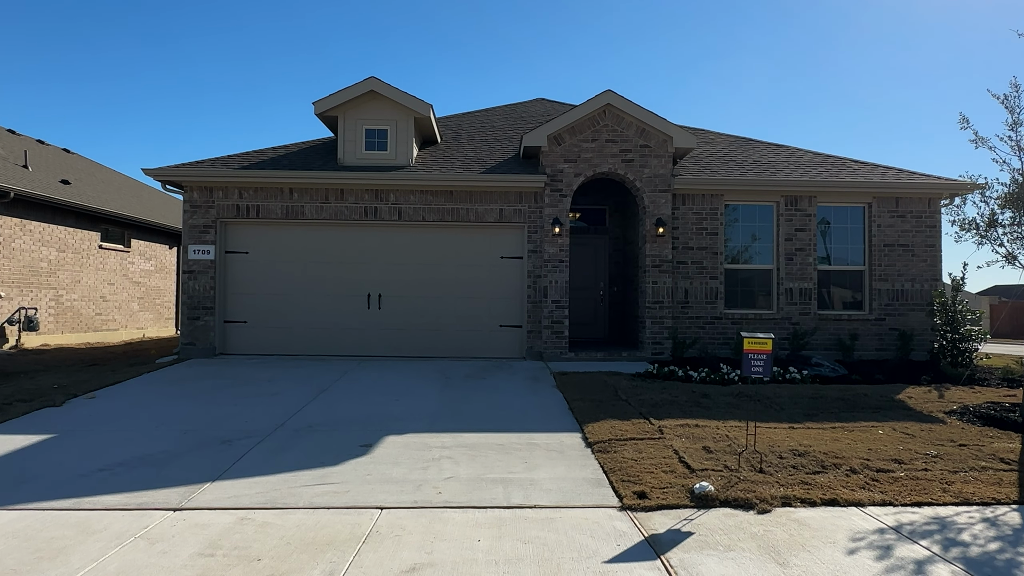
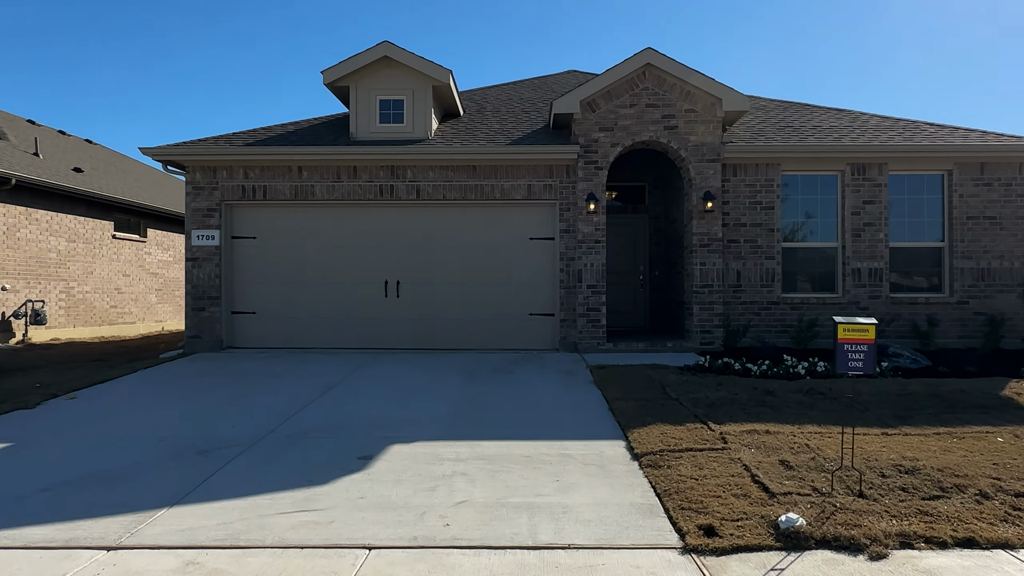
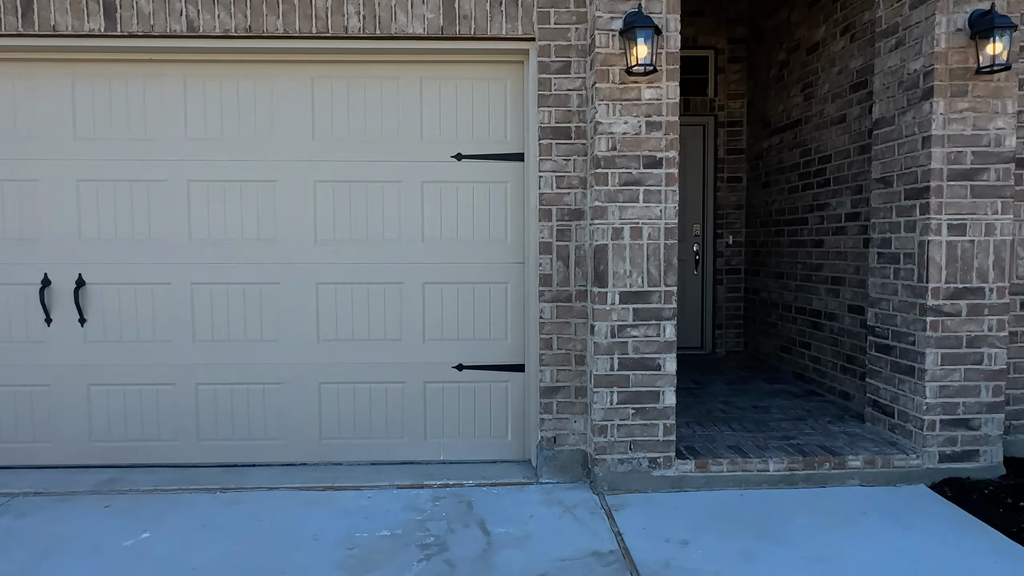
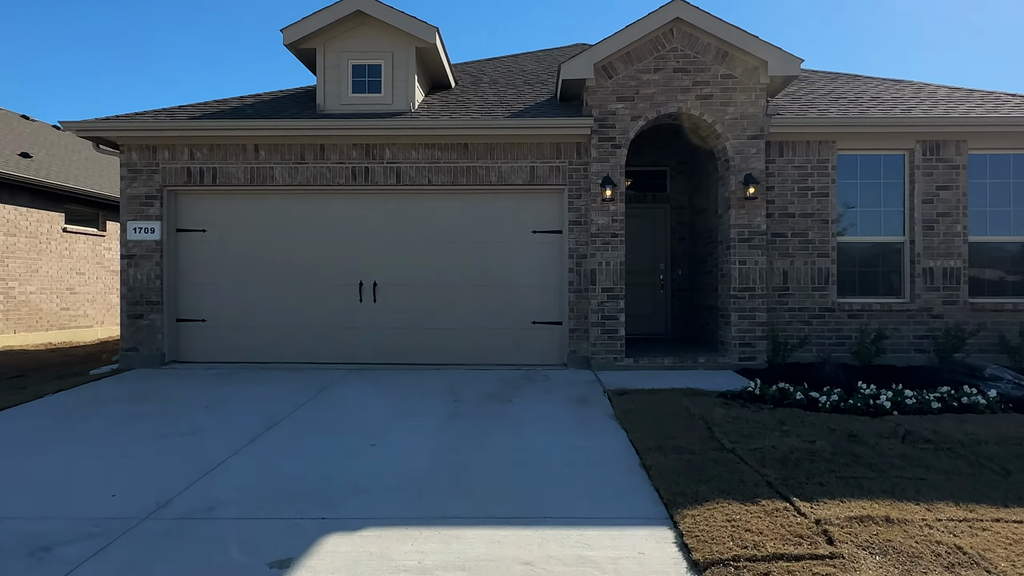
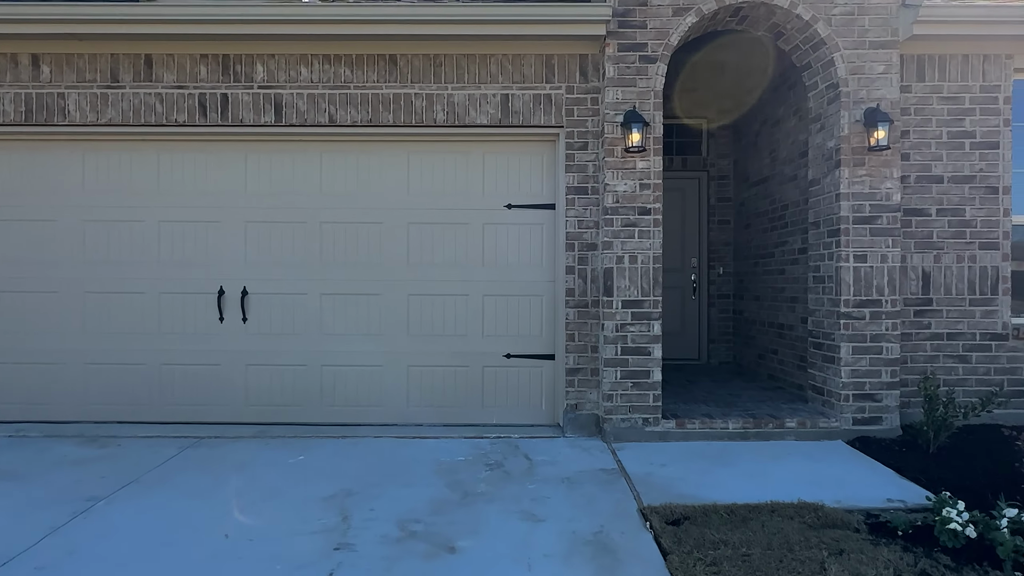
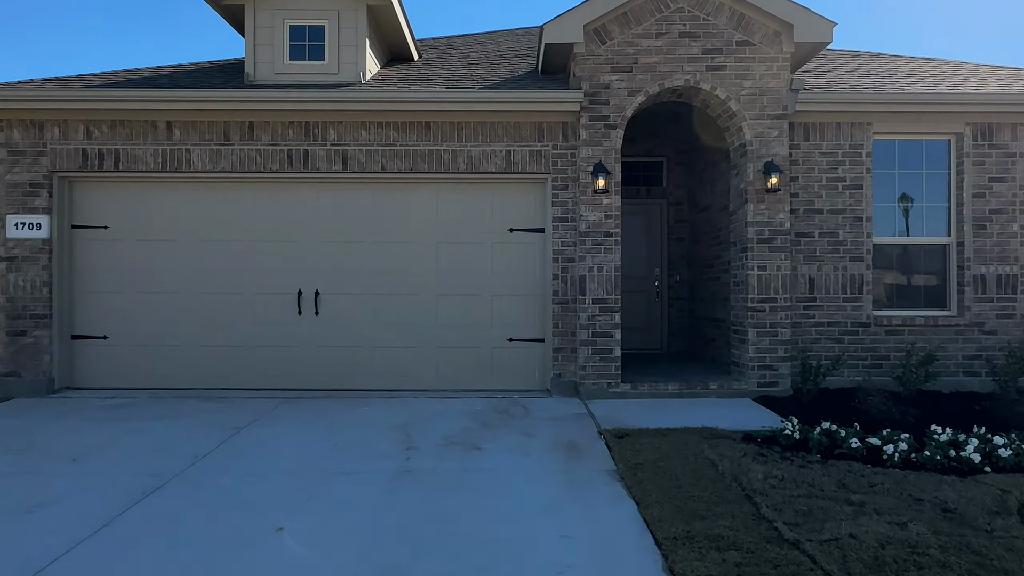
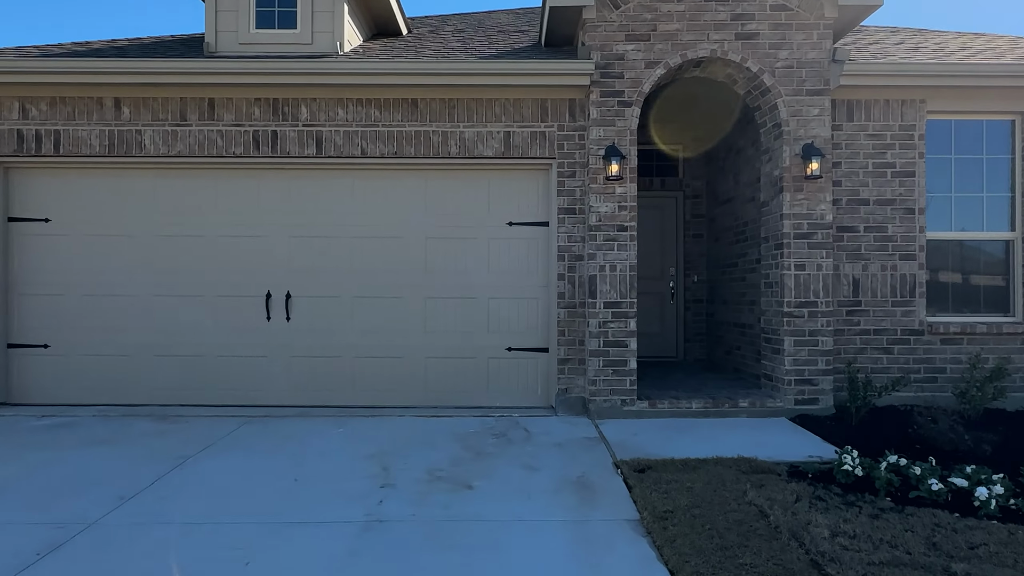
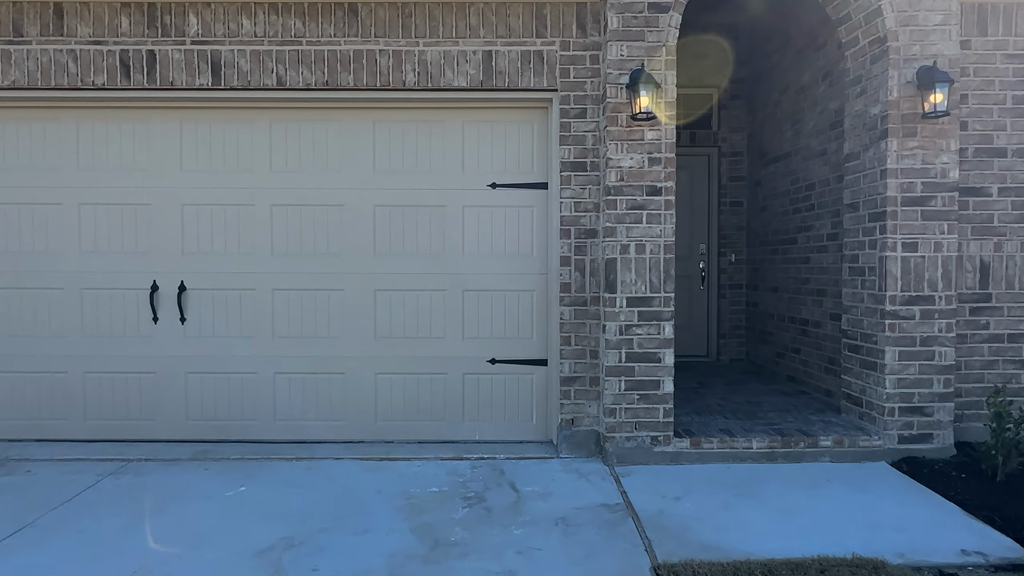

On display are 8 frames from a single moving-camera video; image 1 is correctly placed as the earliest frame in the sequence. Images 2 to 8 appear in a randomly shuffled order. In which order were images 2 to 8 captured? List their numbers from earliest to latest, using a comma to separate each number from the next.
2, 4, 6, 7, 5, 8, 3
